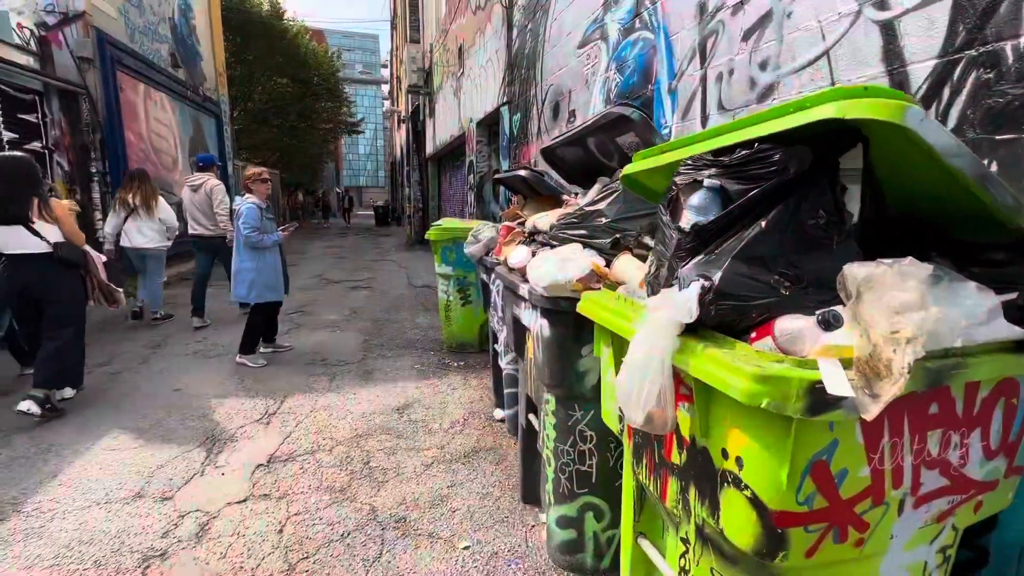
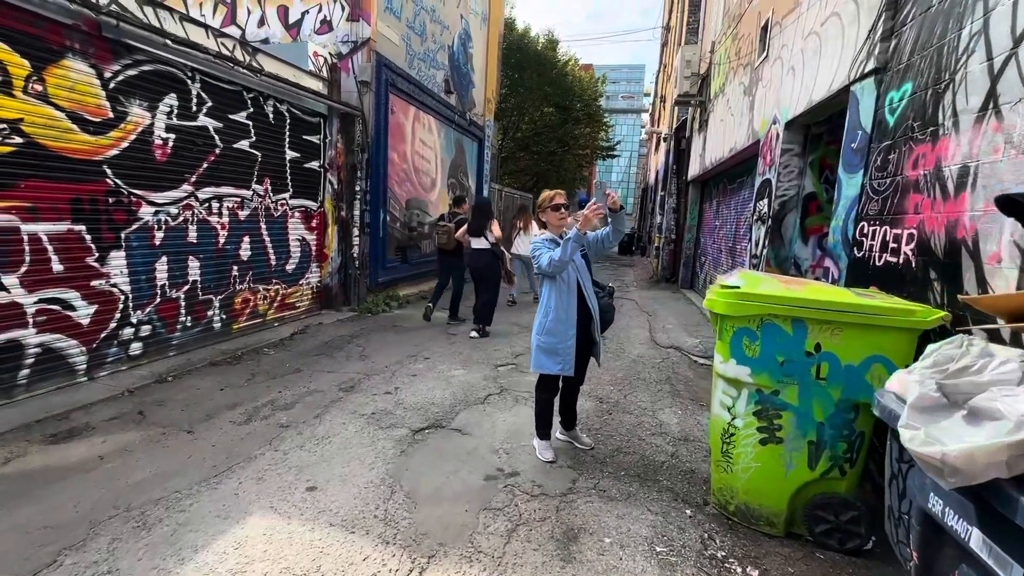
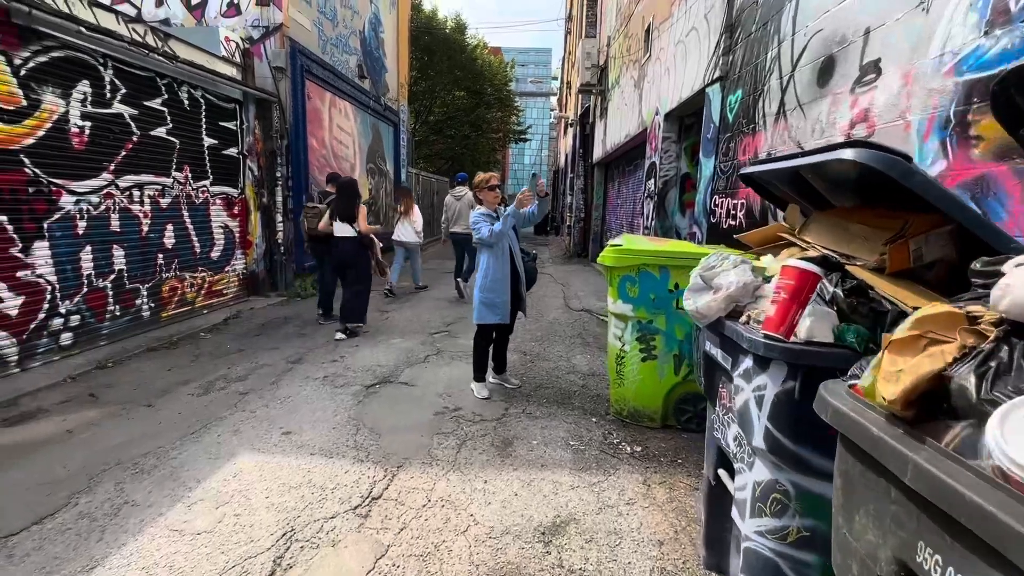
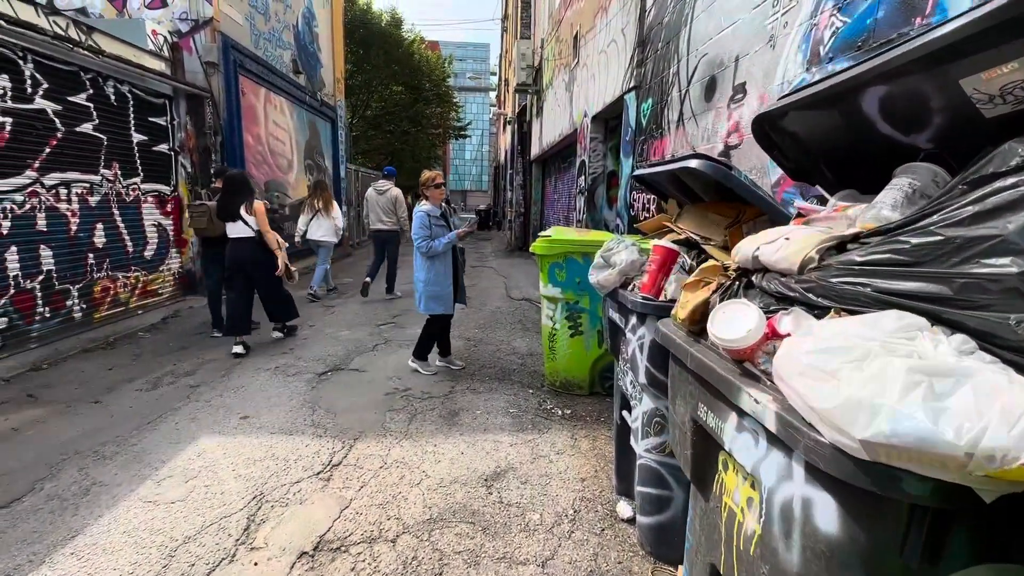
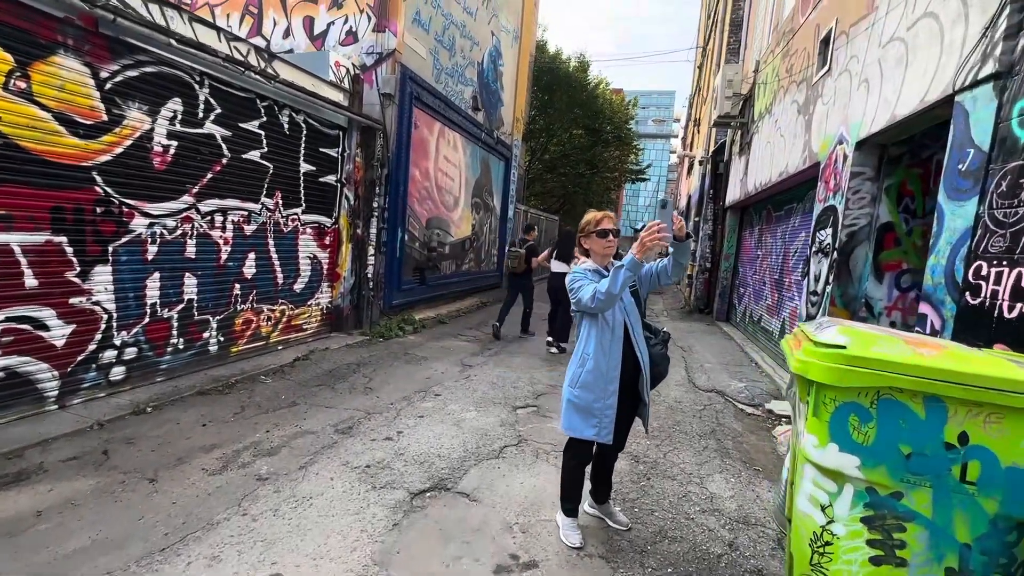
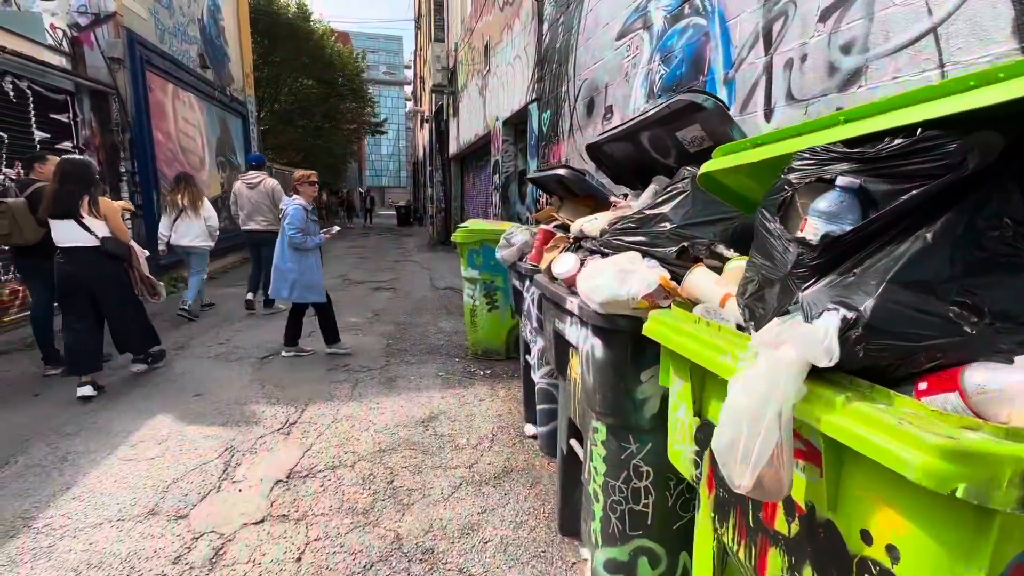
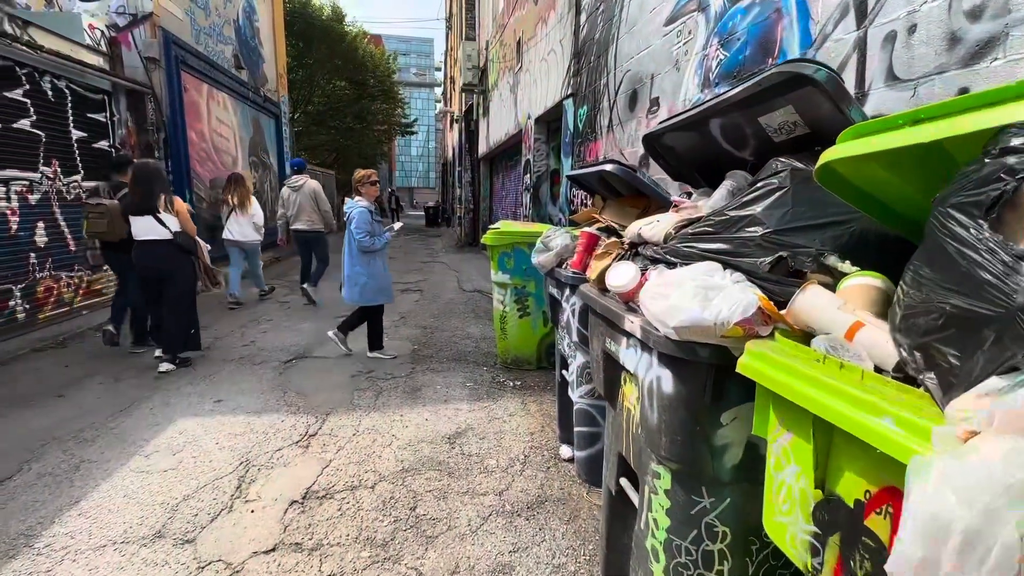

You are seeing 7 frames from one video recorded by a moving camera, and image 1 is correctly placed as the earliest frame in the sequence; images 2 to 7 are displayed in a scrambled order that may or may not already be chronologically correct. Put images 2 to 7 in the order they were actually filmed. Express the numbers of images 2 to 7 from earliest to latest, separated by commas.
6, 7, 4, 3, 2, 5
